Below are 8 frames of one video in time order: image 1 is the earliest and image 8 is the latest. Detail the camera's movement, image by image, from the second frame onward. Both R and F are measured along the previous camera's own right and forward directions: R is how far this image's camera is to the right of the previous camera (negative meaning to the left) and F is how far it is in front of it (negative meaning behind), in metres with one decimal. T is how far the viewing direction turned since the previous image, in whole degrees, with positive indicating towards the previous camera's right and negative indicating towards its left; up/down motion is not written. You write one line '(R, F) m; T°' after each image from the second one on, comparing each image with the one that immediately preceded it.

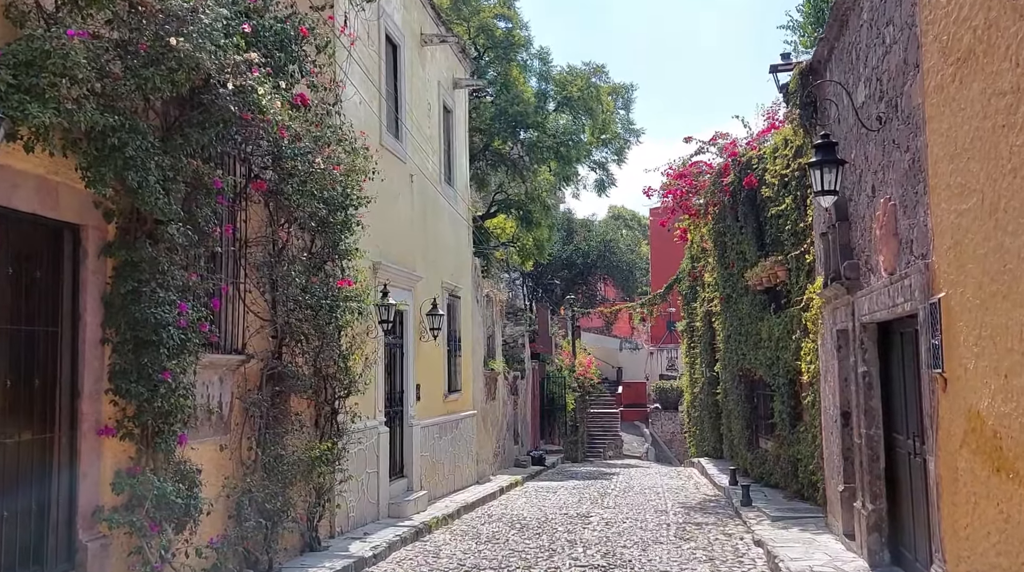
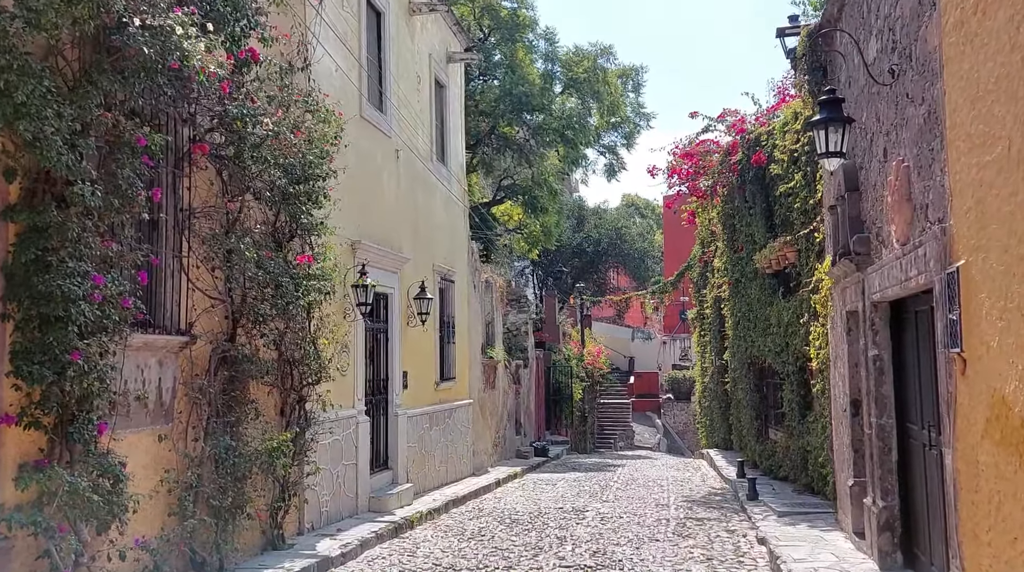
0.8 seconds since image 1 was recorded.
(+0.3, +0.8) m; -1°
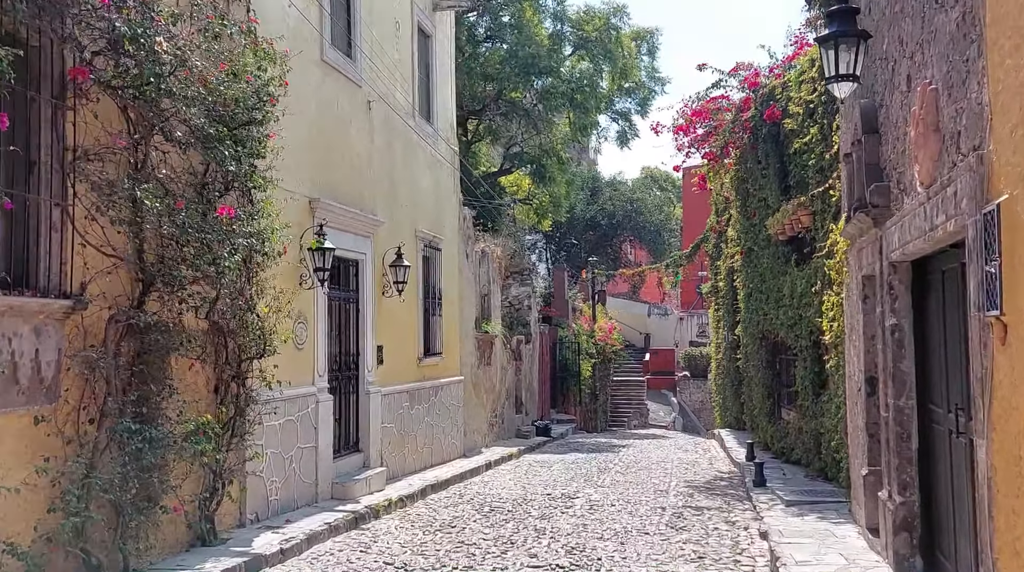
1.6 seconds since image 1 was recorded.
(+0.4, +1.2) m; -1°
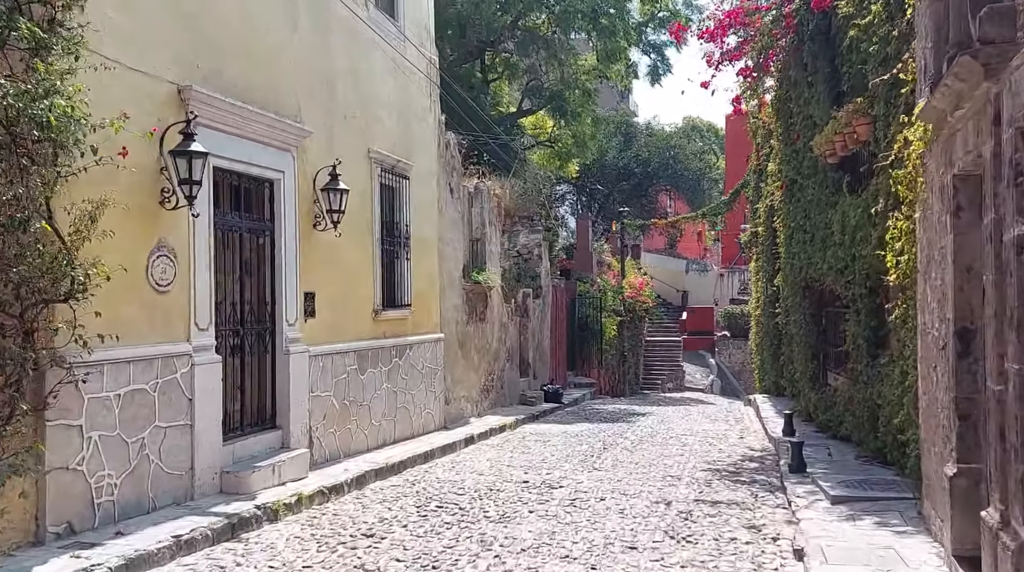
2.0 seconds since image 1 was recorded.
(+0.7, +2.8) m; -2°
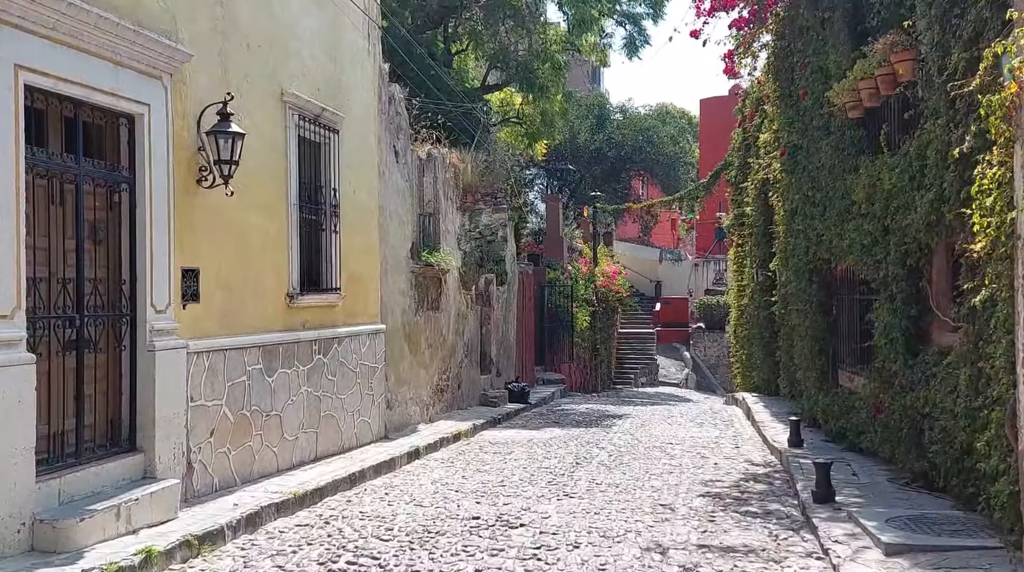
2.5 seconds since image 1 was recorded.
(+0.2, +2.3) m; +2°
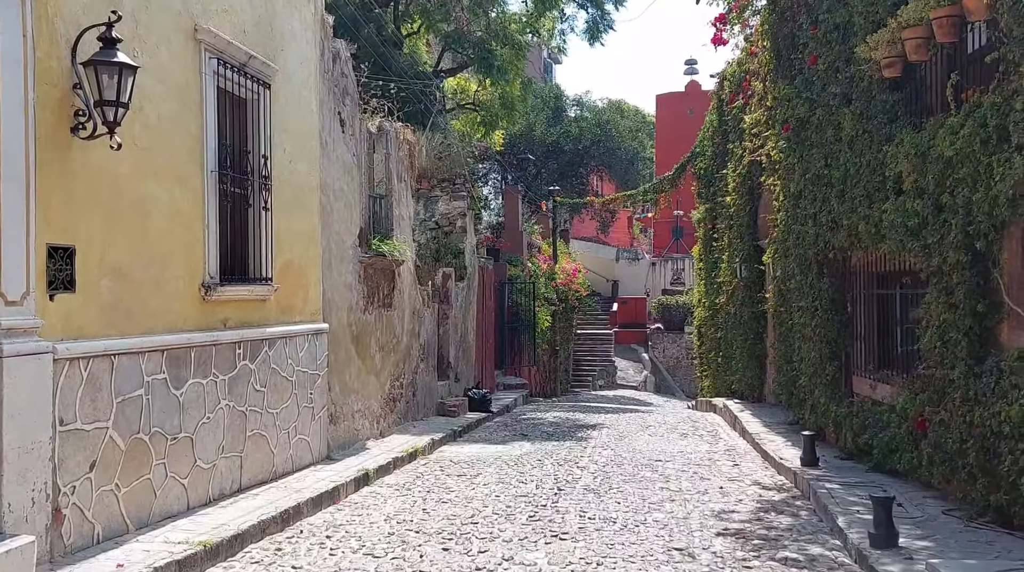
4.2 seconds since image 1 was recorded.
(-0.2, +1.8) m; +3°
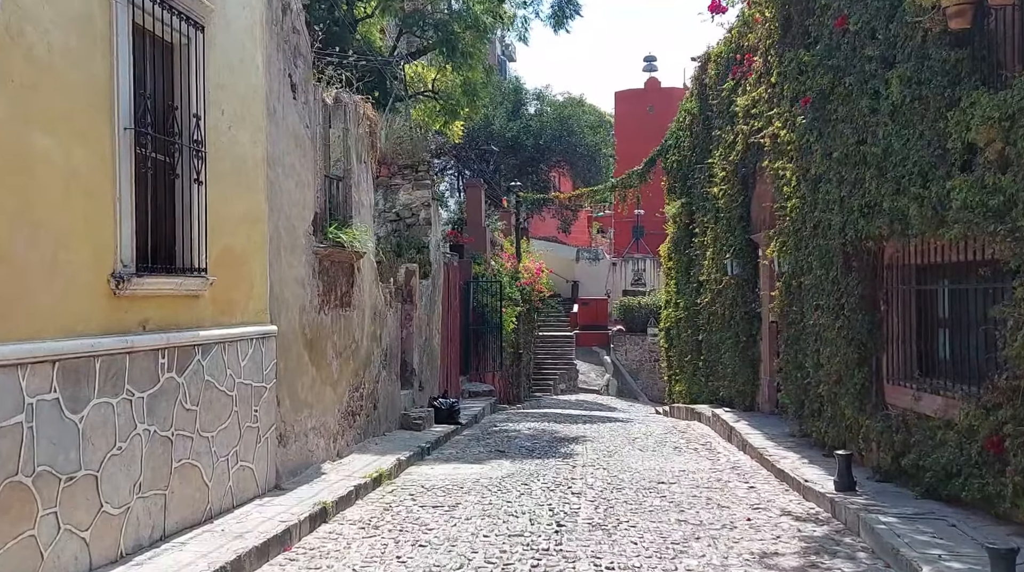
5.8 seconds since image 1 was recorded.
(-0.3, +1.6) m; +3°
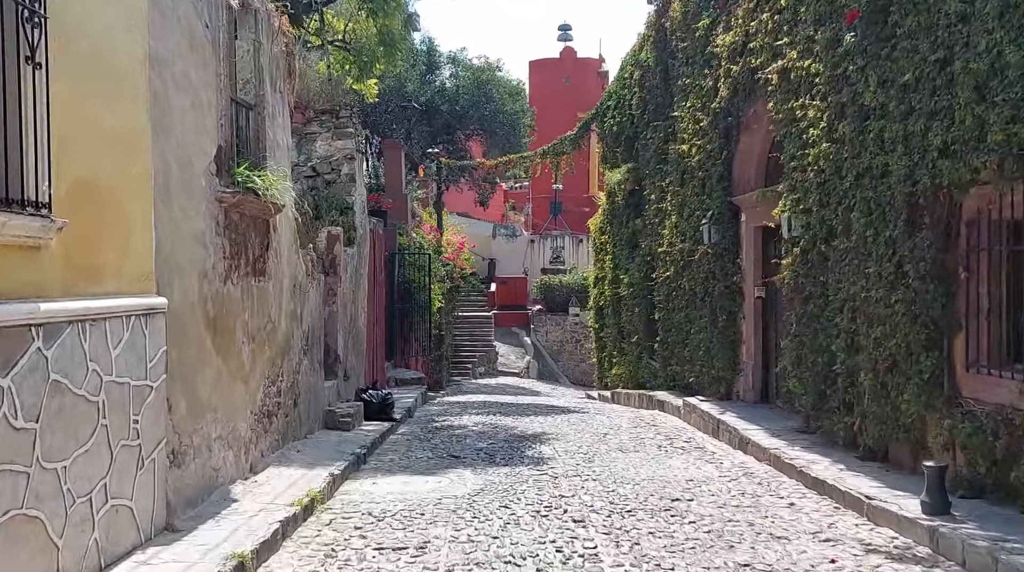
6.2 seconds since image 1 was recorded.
(-0.5, +2.4) m; +5°
